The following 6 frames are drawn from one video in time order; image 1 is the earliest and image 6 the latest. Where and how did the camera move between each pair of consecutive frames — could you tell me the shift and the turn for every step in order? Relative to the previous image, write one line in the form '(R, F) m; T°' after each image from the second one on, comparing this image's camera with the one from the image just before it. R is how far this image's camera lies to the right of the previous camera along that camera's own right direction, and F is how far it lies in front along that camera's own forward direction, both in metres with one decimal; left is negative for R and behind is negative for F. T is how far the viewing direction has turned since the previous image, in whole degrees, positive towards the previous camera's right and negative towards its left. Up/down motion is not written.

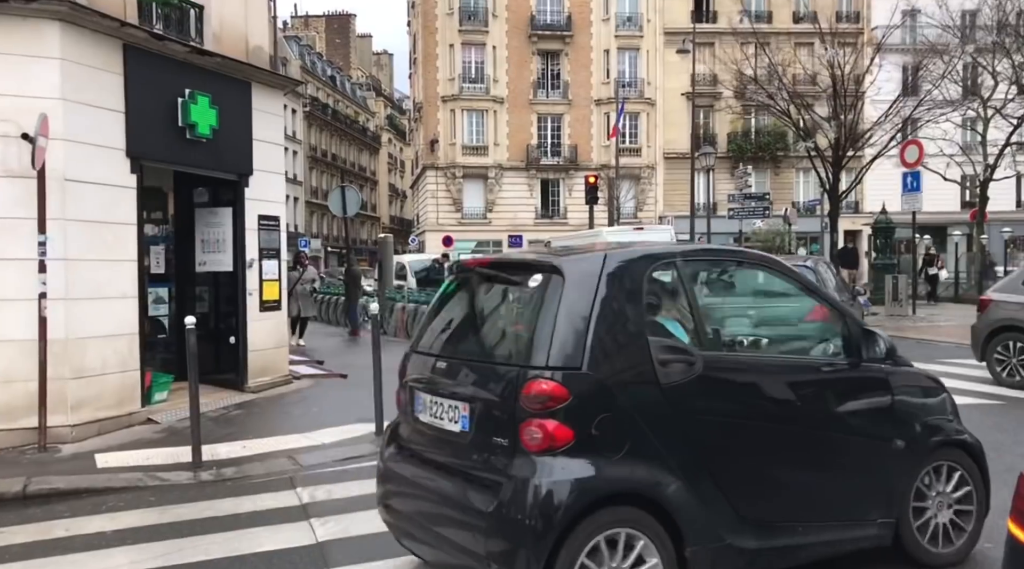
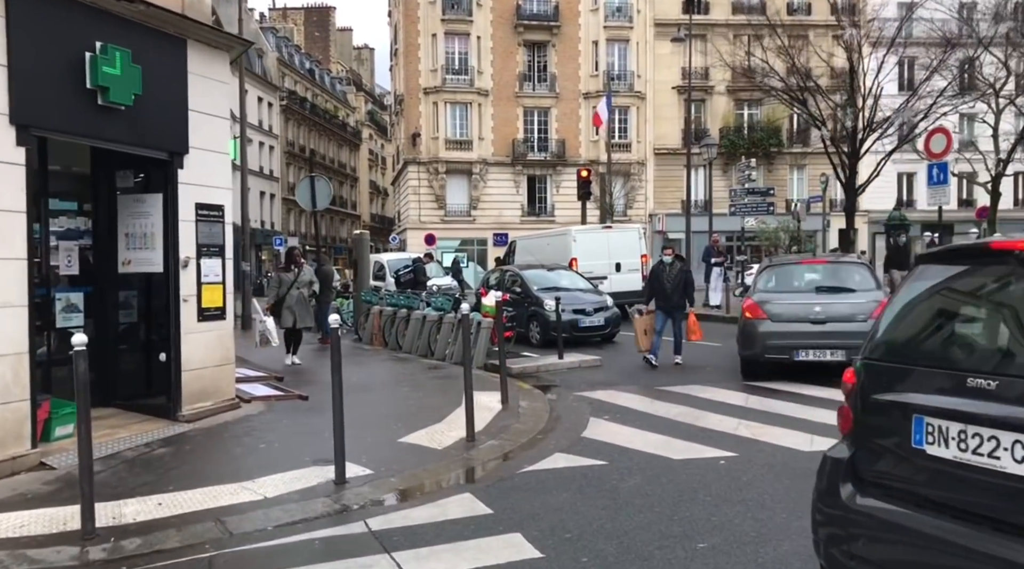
(-0.1, +1.7) m; +1°
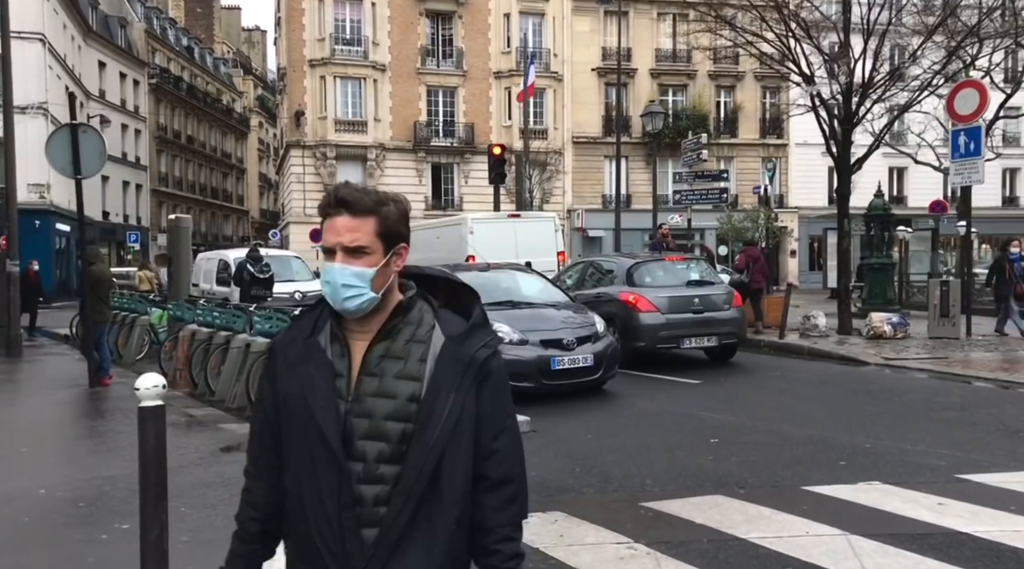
(+0.4, +5.0) m; +6°
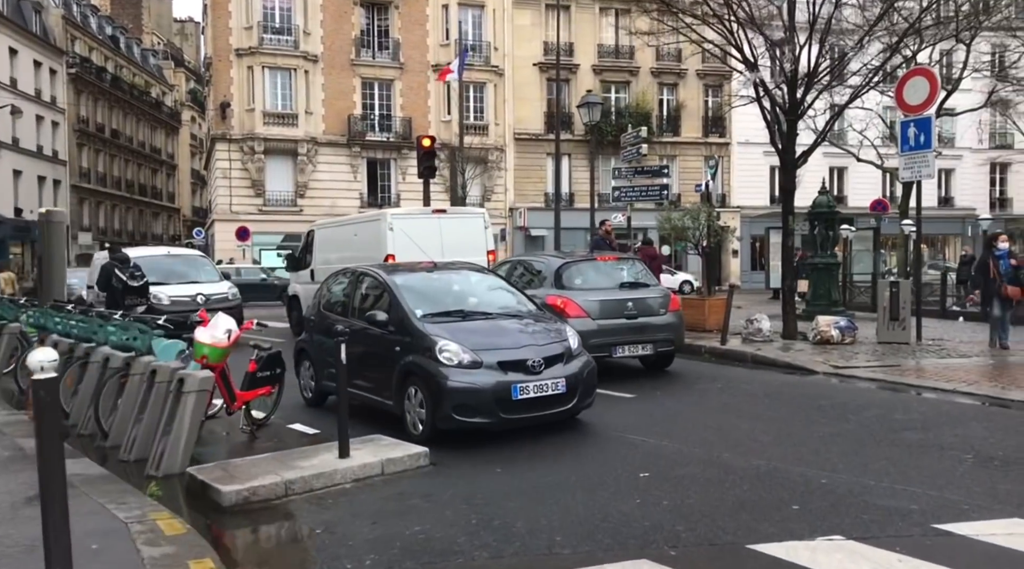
(+0.4, +1.2) m; +4°
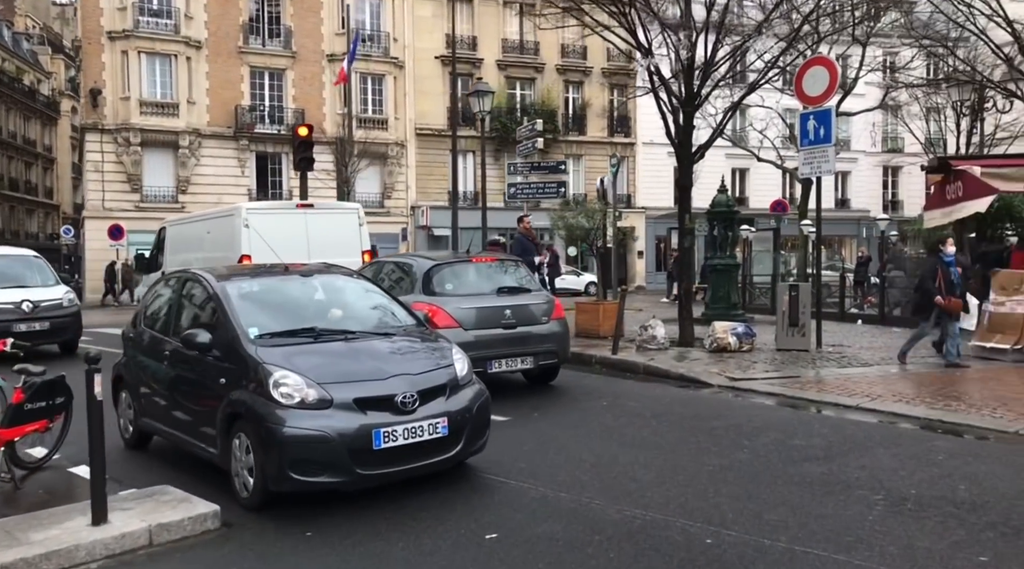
(+0.5, +1.2) m; +6°
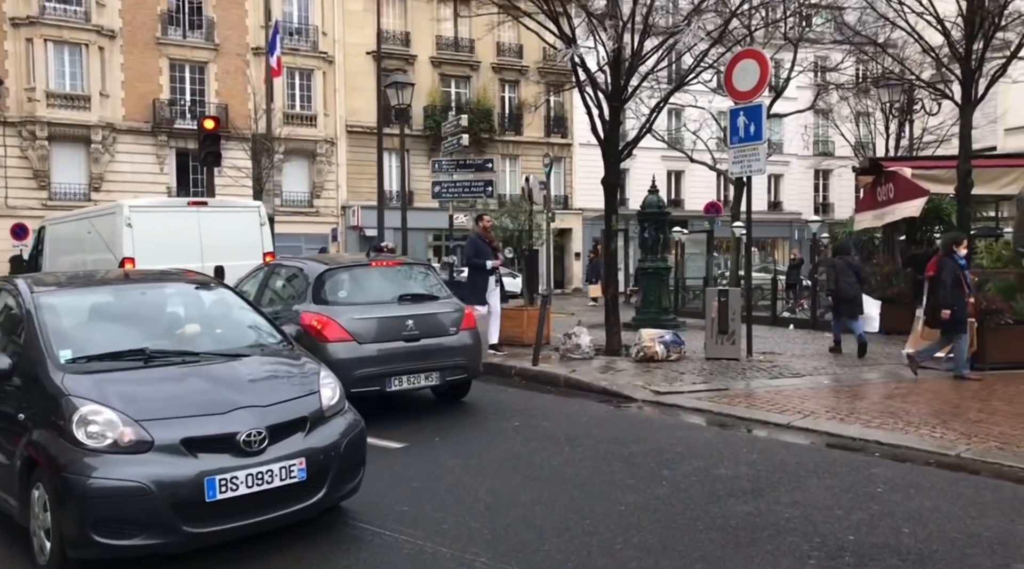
(+0.4, +0.9) m; +4°
